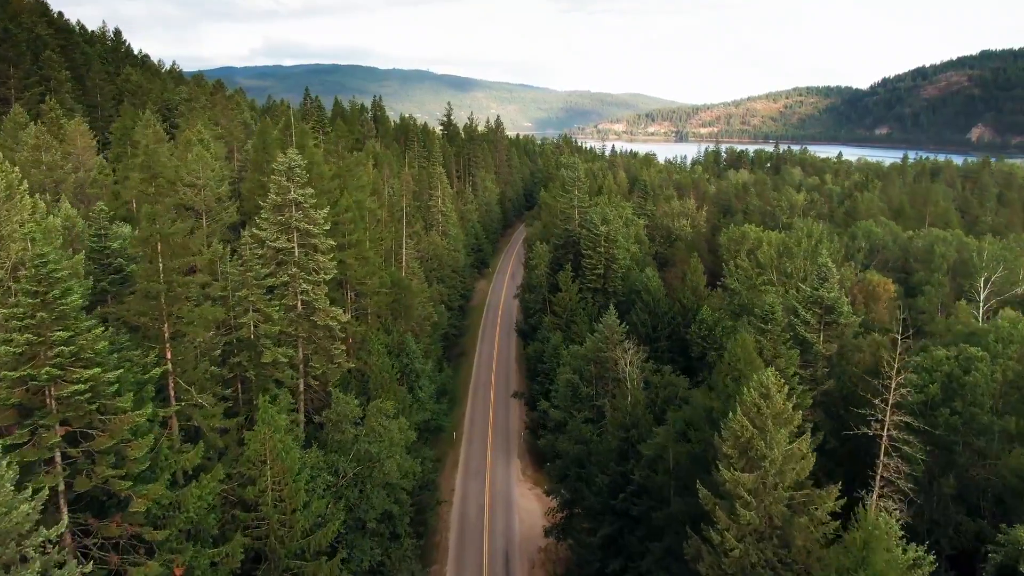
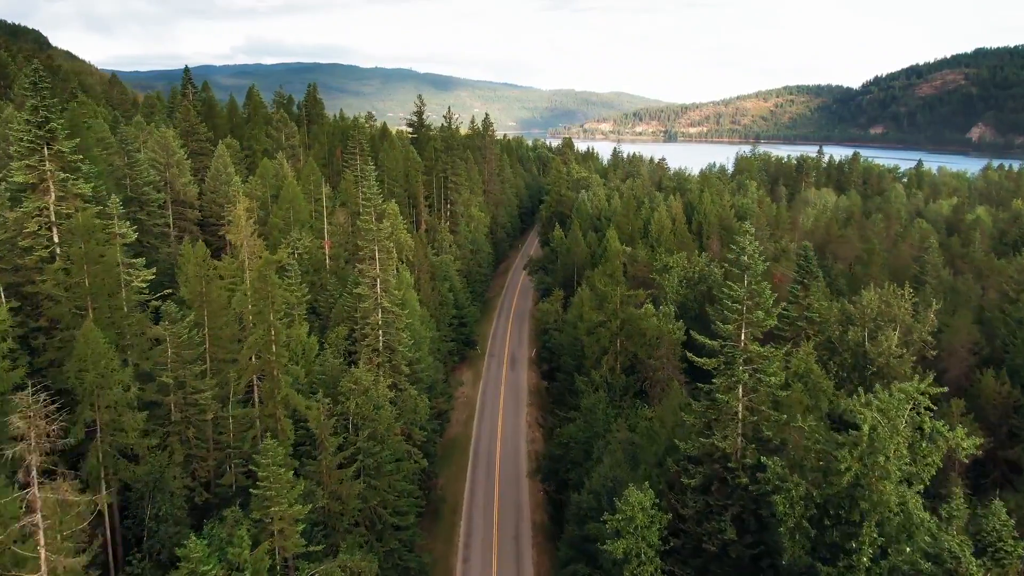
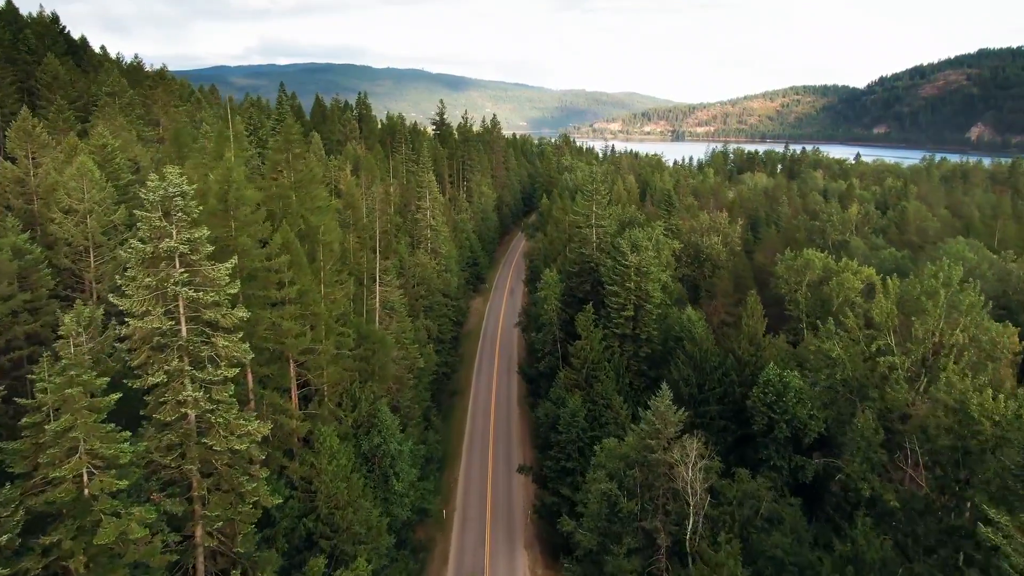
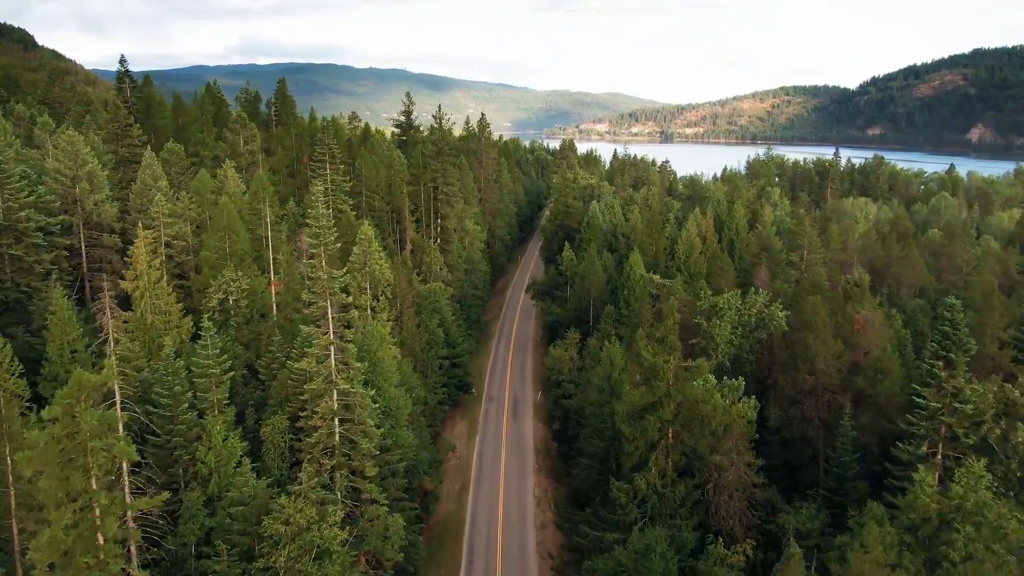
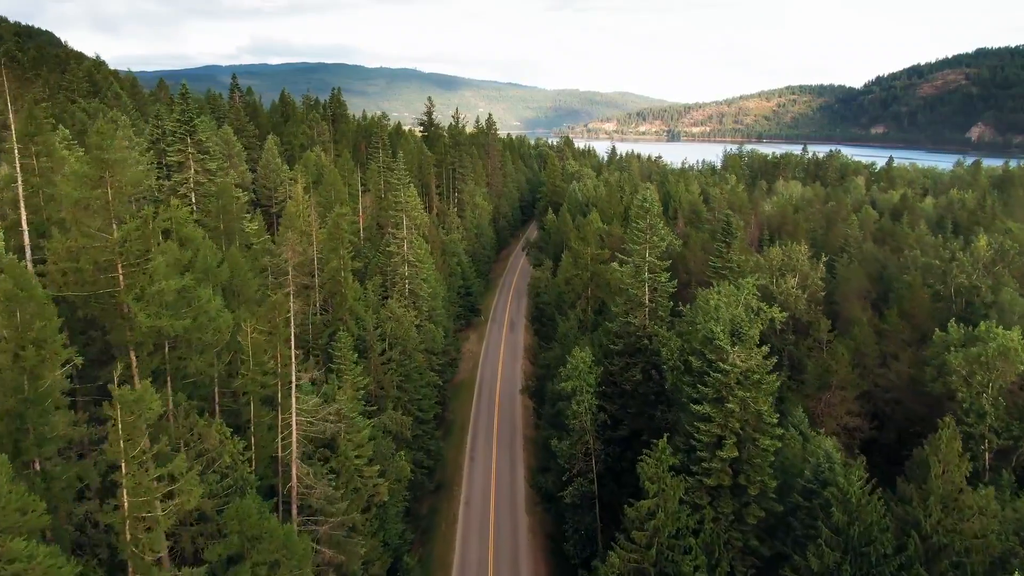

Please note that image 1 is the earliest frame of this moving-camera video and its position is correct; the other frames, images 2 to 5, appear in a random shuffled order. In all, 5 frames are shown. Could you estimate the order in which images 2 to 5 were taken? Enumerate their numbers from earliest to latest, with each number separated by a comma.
3, 5, 2, 4
